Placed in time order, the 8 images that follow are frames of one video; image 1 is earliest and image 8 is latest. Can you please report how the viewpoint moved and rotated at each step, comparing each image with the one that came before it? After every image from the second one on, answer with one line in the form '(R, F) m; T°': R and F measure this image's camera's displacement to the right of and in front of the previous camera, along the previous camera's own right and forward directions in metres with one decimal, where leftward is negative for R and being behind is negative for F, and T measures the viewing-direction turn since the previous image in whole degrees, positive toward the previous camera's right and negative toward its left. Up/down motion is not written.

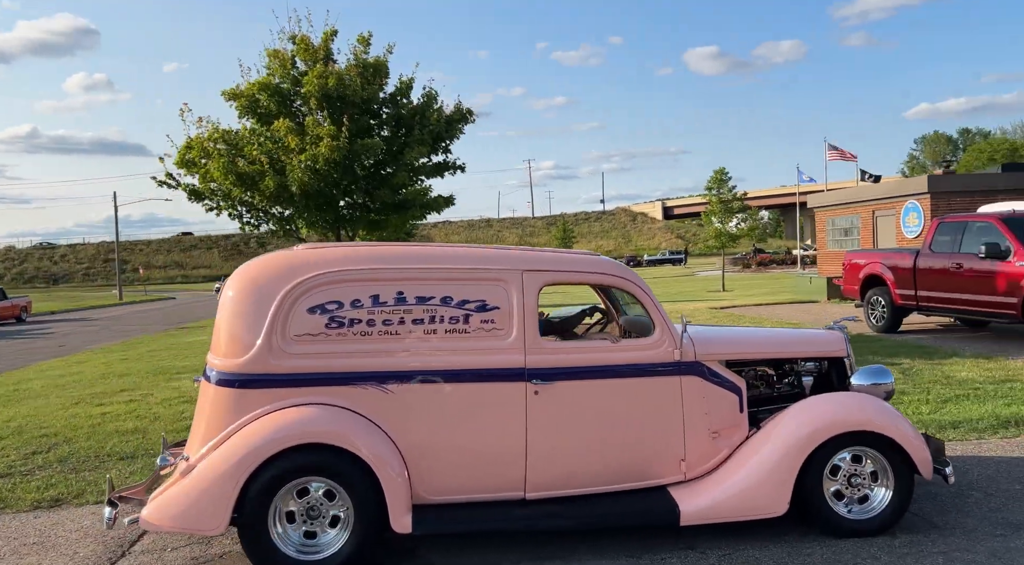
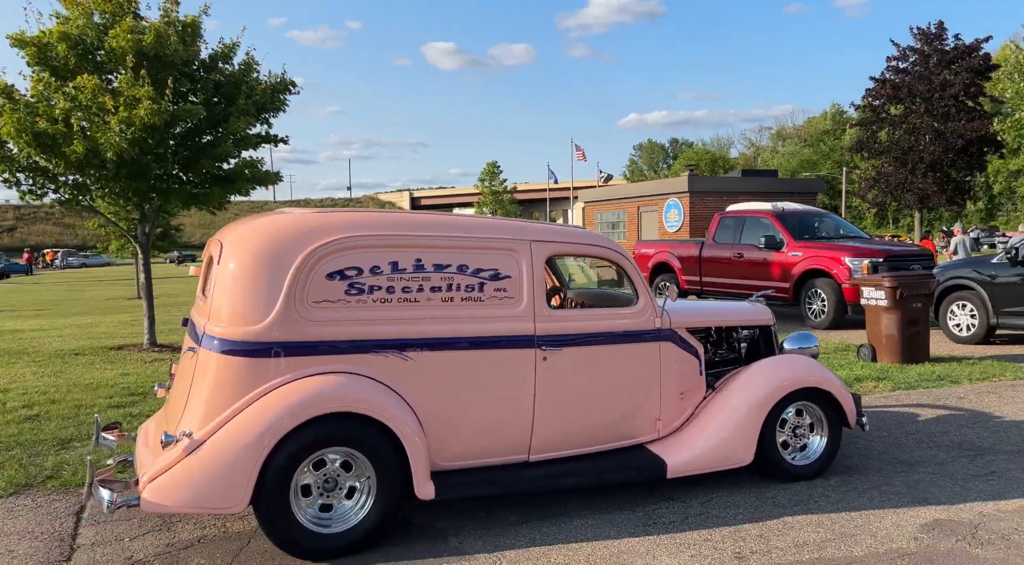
(-1.5, +0.1) m; +17°
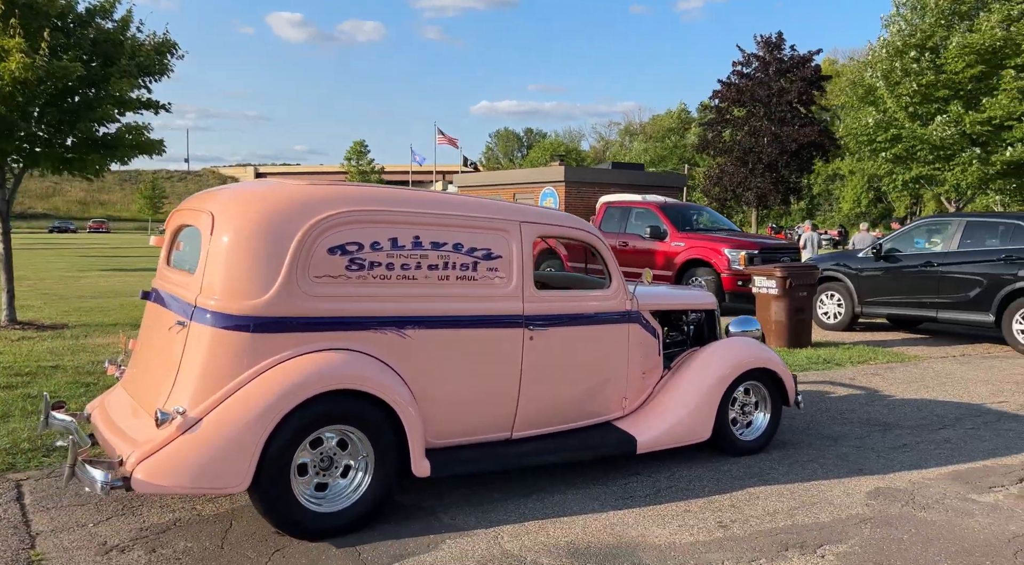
(-0.8, 0.0) m; +10°
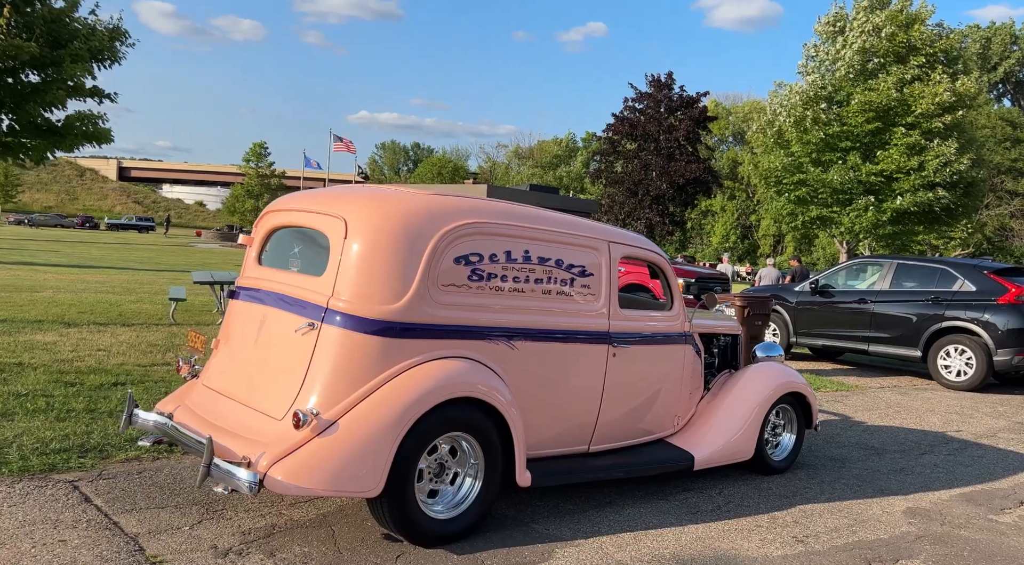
(-1.2, 0.0) m; +8°
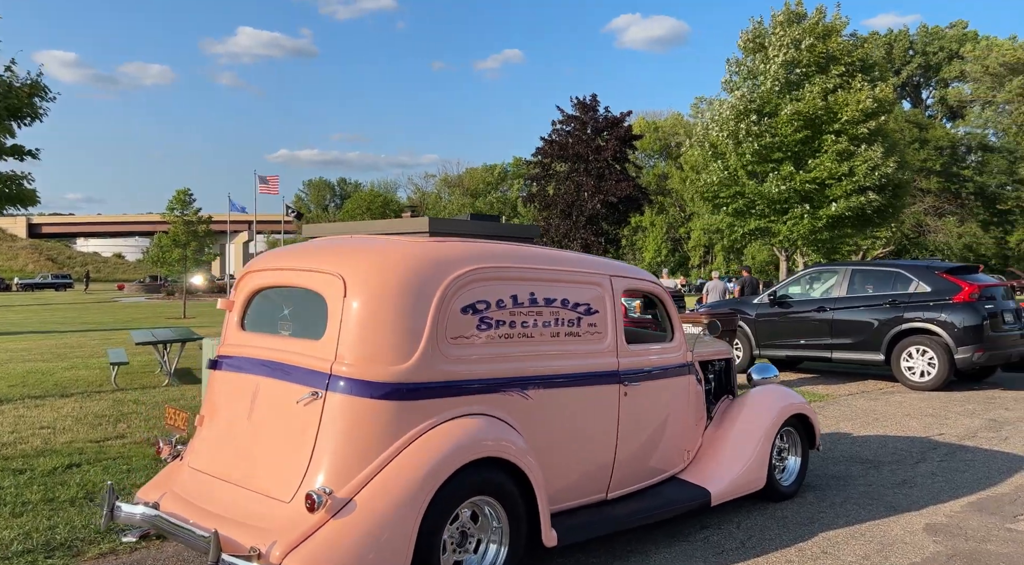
(-0.3, +0.3) m; +4°
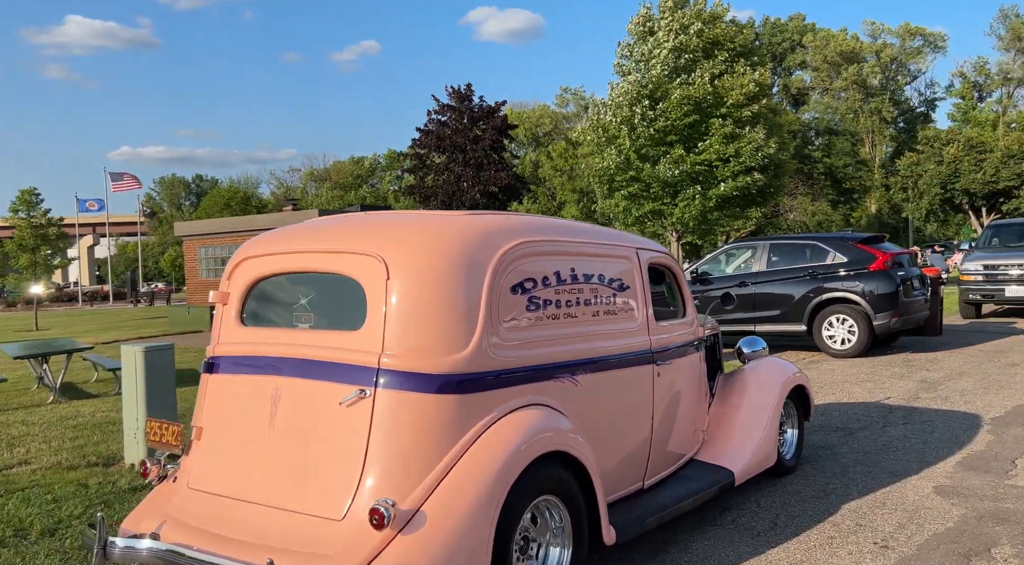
(-0.8, +0.5) m; +8°
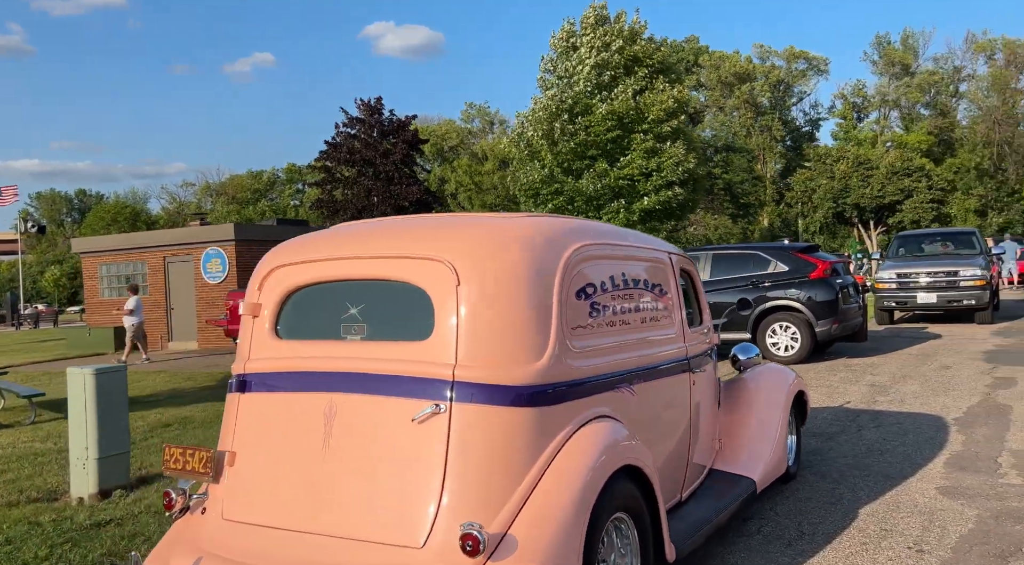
(-0.6, +0.3) m; +6°
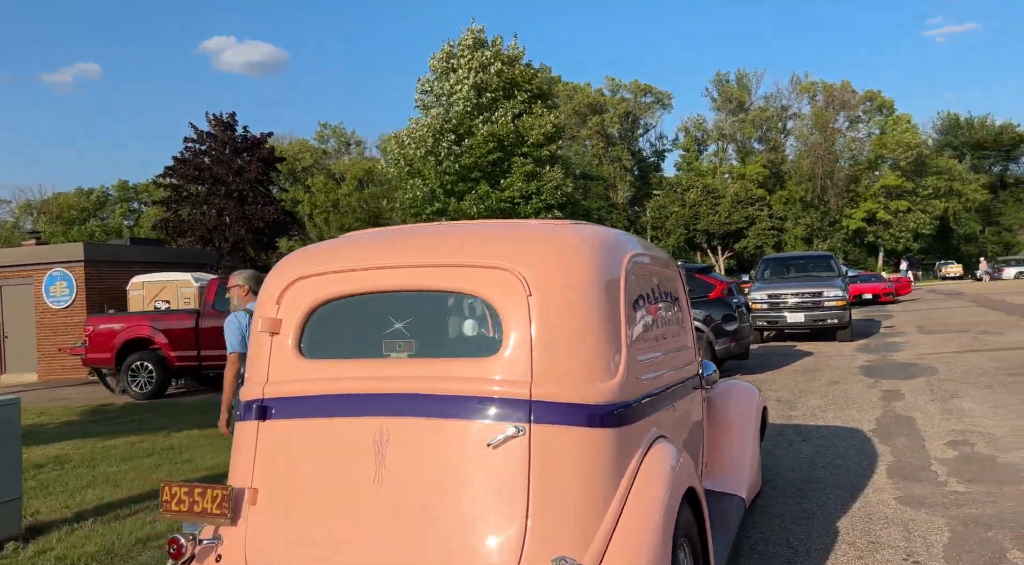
(-0.7, +0.3) m; +10°
